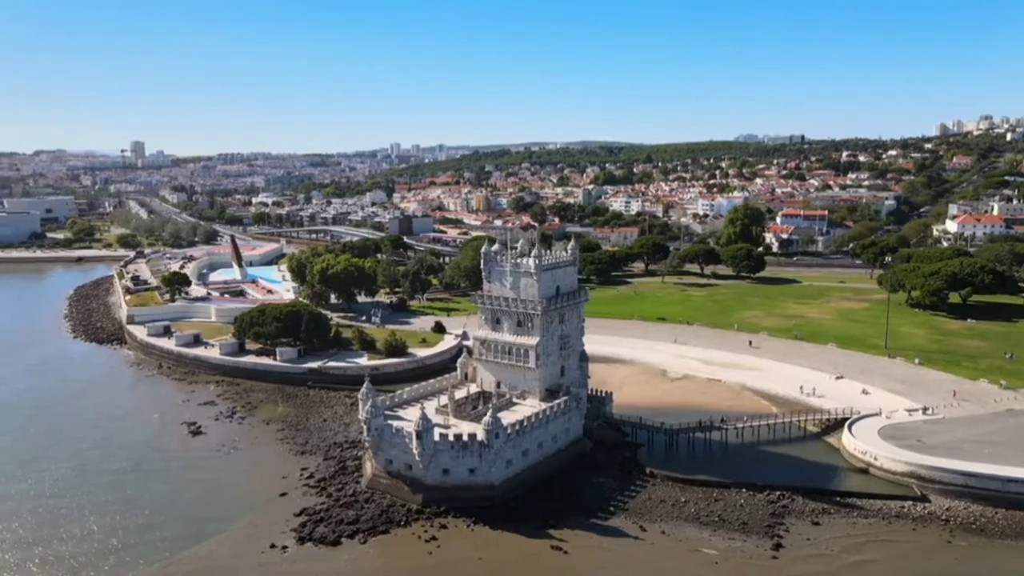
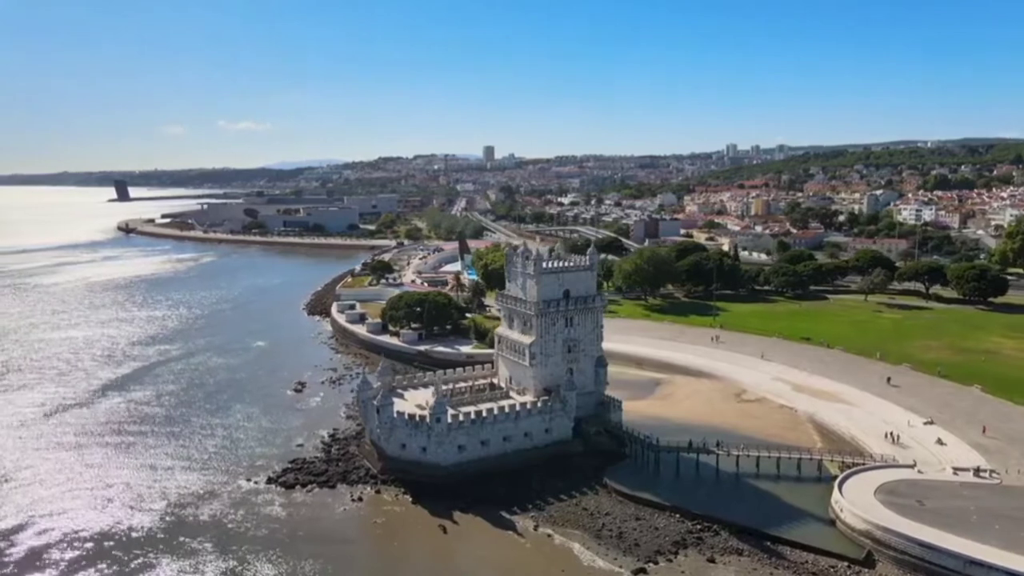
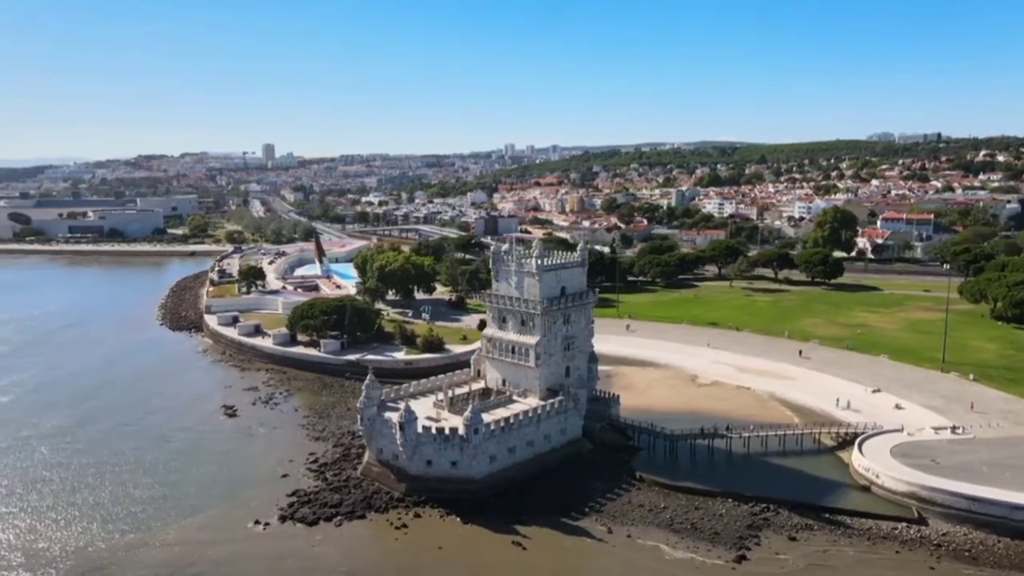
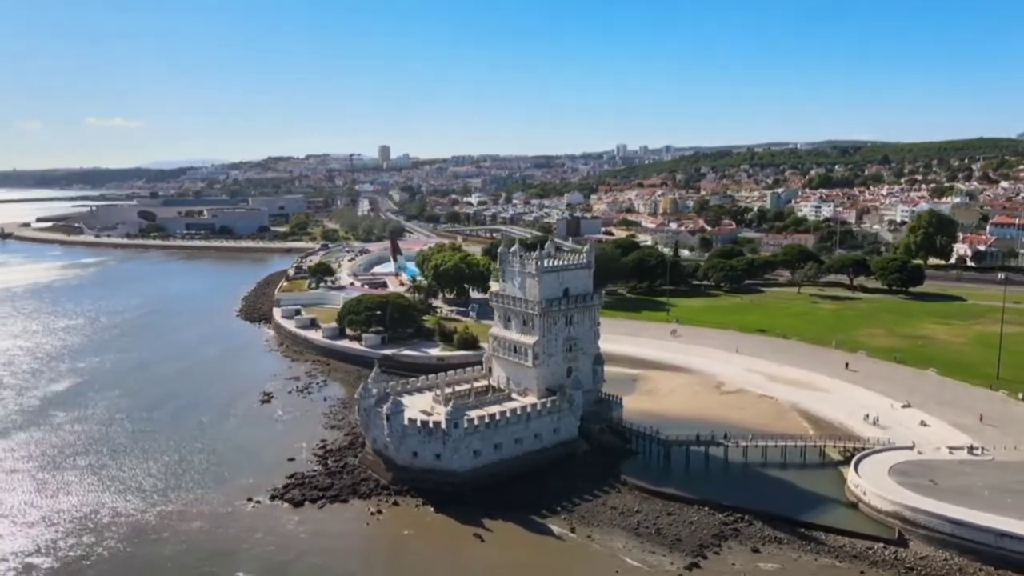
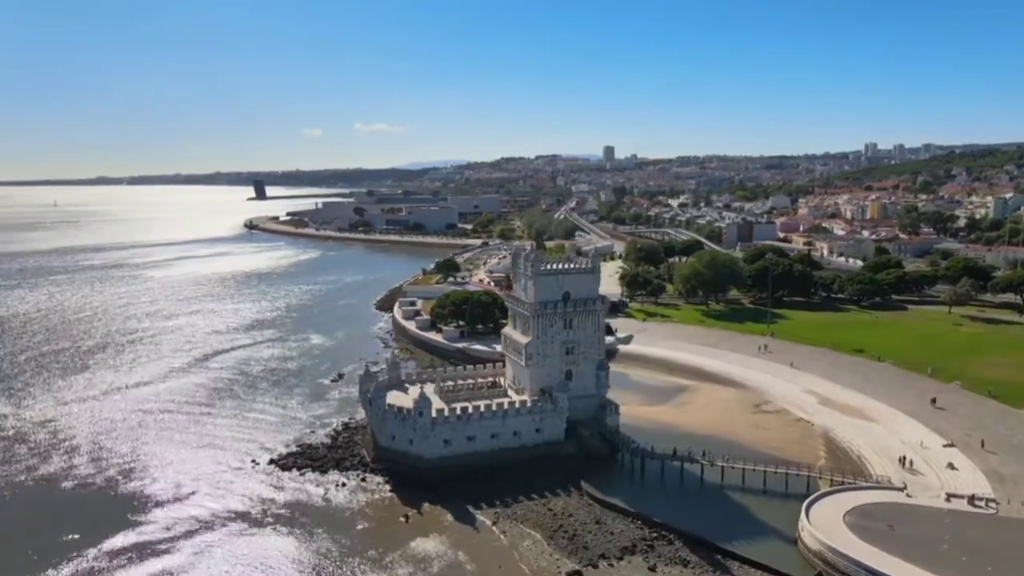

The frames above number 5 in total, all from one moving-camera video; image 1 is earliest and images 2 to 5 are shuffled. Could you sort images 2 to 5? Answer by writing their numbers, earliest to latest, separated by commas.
3, 4, 2, 5
